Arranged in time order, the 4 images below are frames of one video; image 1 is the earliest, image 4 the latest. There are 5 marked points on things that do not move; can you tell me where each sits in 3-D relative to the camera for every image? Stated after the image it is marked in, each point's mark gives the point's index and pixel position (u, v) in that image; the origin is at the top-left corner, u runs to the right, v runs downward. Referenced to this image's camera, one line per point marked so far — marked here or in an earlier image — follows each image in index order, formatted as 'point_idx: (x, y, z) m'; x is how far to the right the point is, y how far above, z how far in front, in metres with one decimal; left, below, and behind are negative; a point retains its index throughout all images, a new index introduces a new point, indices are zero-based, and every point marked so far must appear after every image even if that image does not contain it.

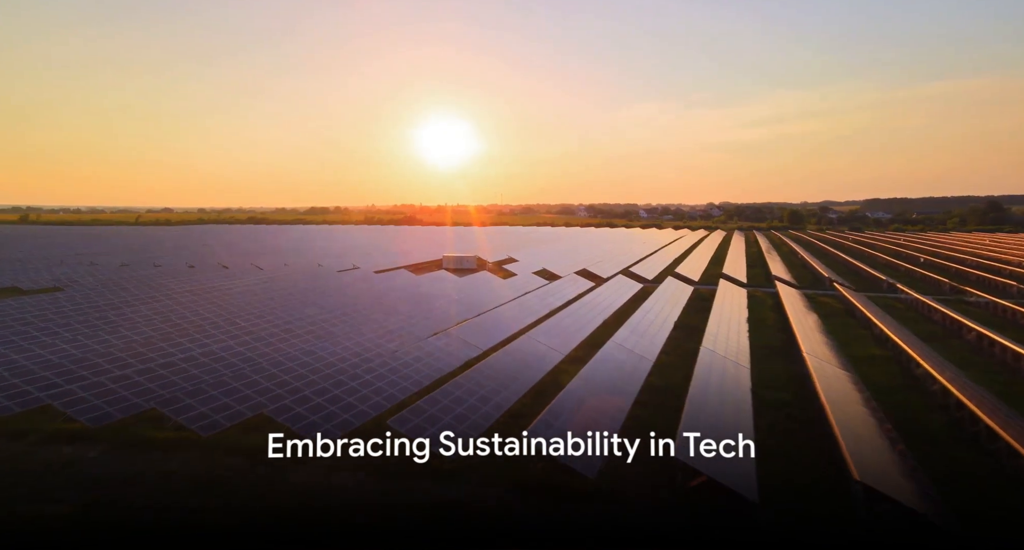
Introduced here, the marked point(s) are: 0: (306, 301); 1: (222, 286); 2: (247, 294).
0: (-7.4, -0.7, +17.5) m
1: (-12.3, -0.2, +18.9) m
2: (-11.3, -0.3, +18.3) m
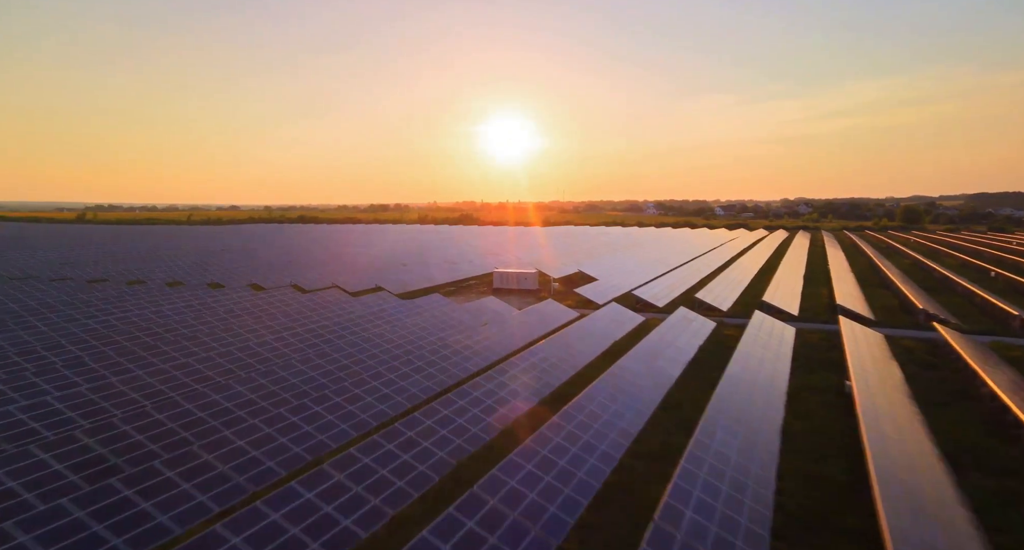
0: (-5.1, -1.7, +11.8) m
1: (-9.9, -1.0, +13.9) m
2: (-8.9, -1.2, +13.2) m
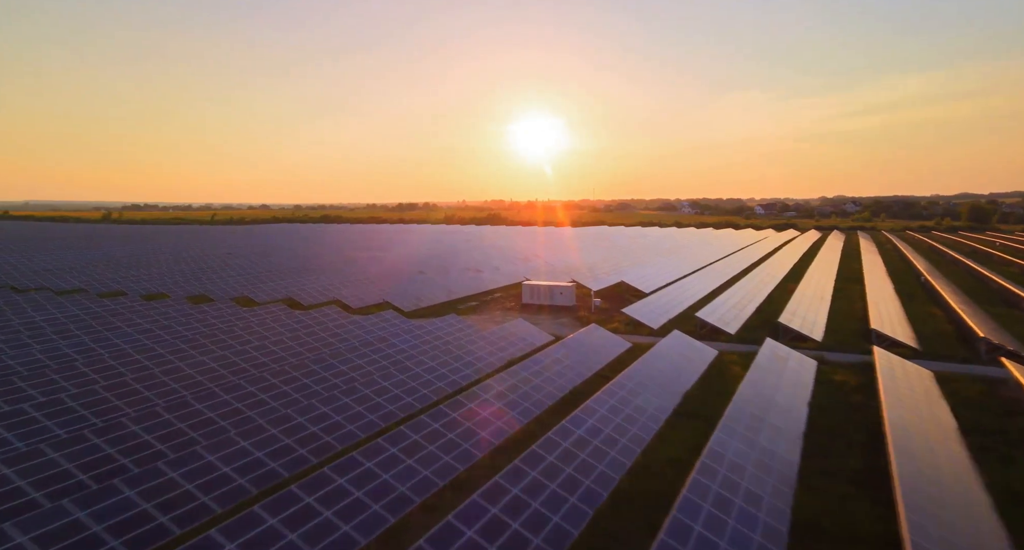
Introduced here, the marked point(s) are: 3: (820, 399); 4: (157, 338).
0: (-4.4, -2.2, +9.1) m
1: (-9.0, -1.5, +11.4) m
2: (-8.1, -1.7, +10.7) m
3: (+6.7, -2.7, +9.2) m
4: (-9.0, -1.7, +10.7) m
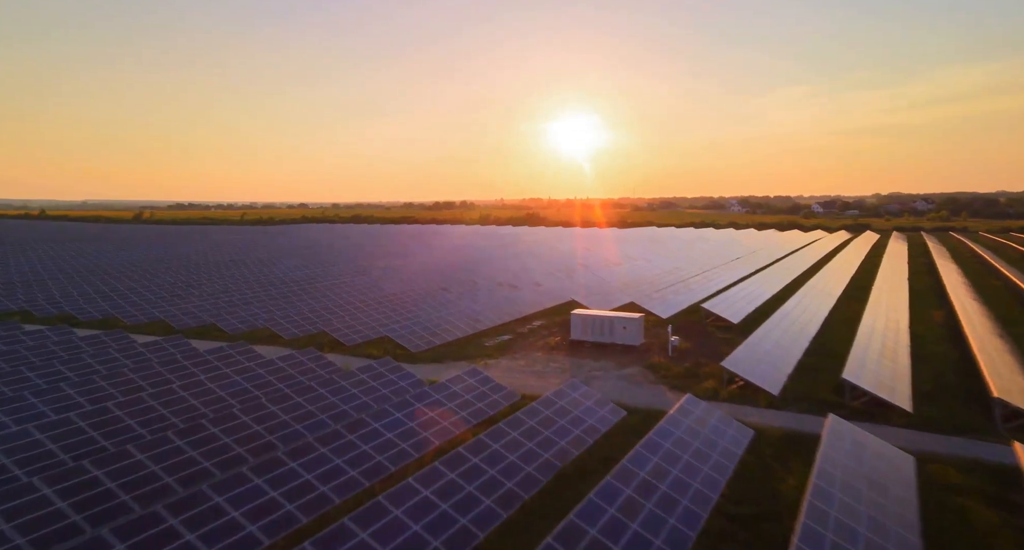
0: (-3.7, -2.9, +5.1) m
1: (-8.1, -2.2, +7.8) m
2: (-7.2, -2.3, +7.1) m
3: (+7.3, -3.6, +4.3) m
4: (-8.2, -2.3, +7.2) m
